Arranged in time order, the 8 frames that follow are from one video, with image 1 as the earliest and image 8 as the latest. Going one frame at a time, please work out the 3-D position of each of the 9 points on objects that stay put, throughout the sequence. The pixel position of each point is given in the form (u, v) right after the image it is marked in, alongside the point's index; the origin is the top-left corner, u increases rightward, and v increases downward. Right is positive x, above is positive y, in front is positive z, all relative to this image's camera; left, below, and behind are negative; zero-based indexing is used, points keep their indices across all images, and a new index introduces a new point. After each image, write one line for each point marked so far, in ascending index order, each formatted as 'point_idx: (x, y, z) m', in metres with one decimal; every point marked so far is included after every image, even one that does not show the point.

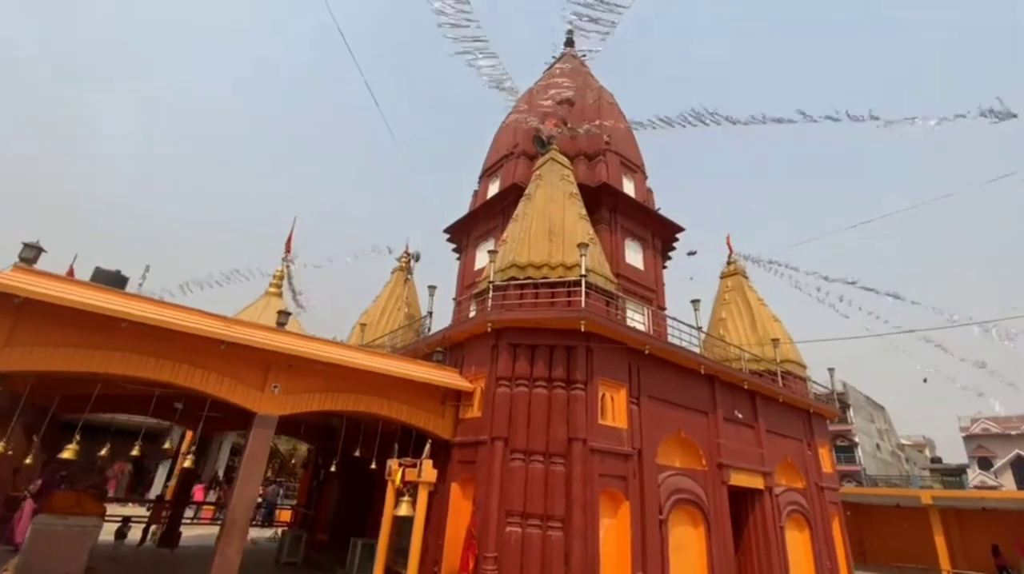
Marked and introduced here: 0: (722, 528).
0: (+5.2, -5.9, +11.6) m
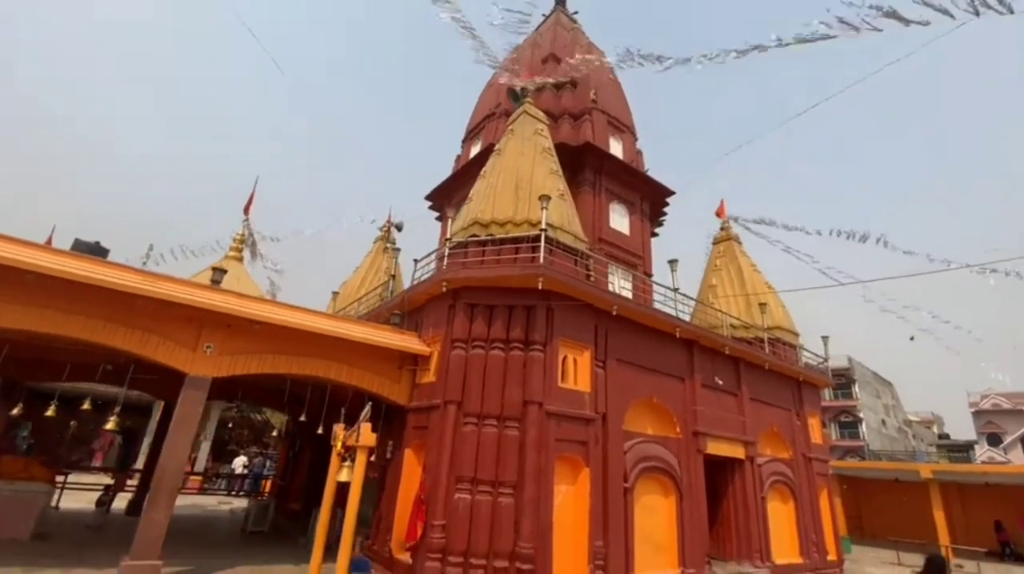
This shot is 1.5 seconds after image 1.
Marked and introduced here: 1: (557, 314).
0: (+4.3, -4.9, +11.0) m
1: (+0.9, -0.6, +9.7) m
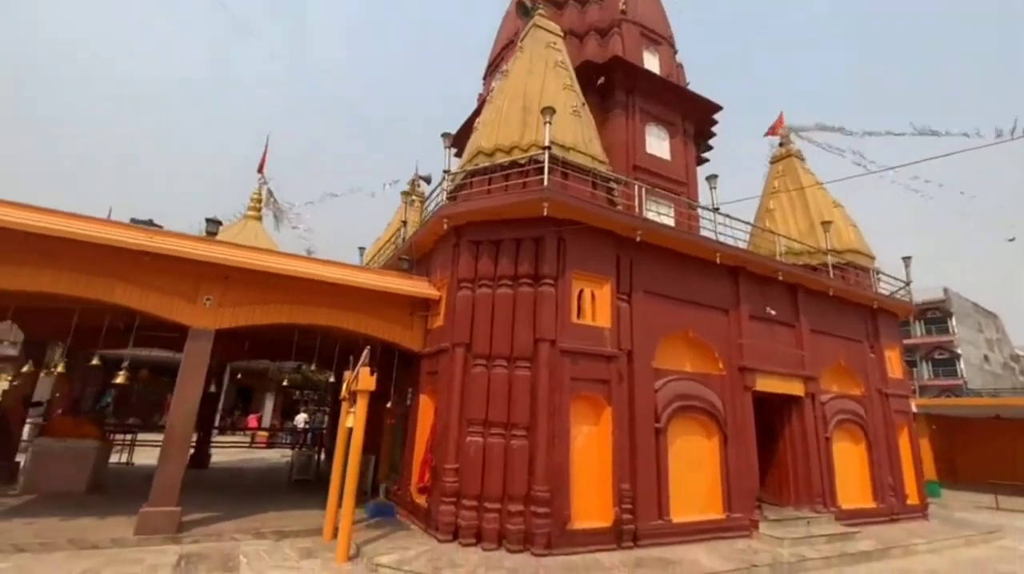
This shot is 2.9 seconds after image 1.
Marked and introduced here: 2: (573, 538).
0: (+4.9, -3.2, +9.9) m
1: (+1.0, +0.8, +8.7) m
2: (+1.0, -4.0, +7.6) m
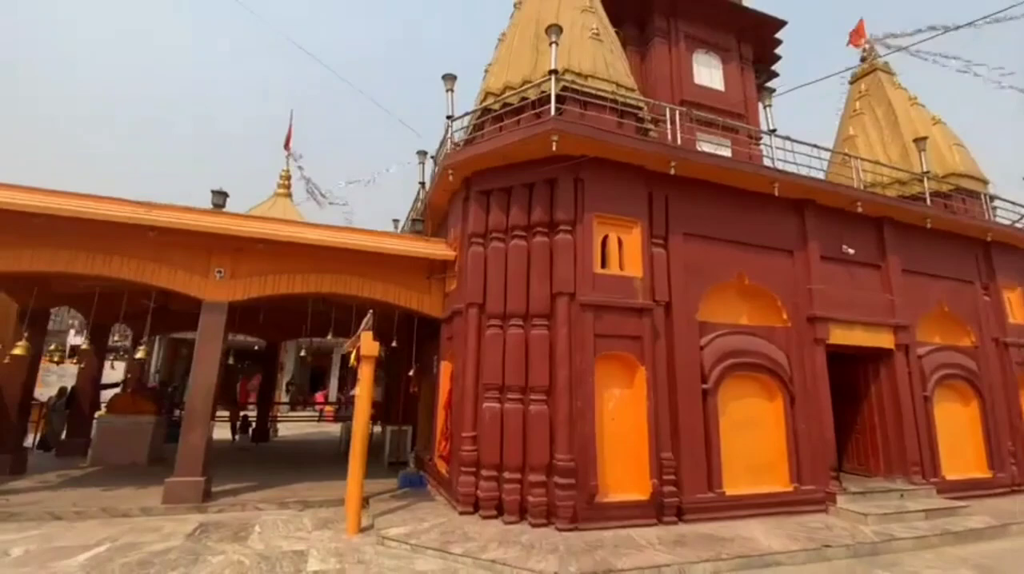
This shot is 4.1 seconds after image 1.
0: (+5.4, -2.0, +8.5) m
1: (+1.2, +1.7, +7.6) m
2: (+1.3, -3.2, +6.8) m
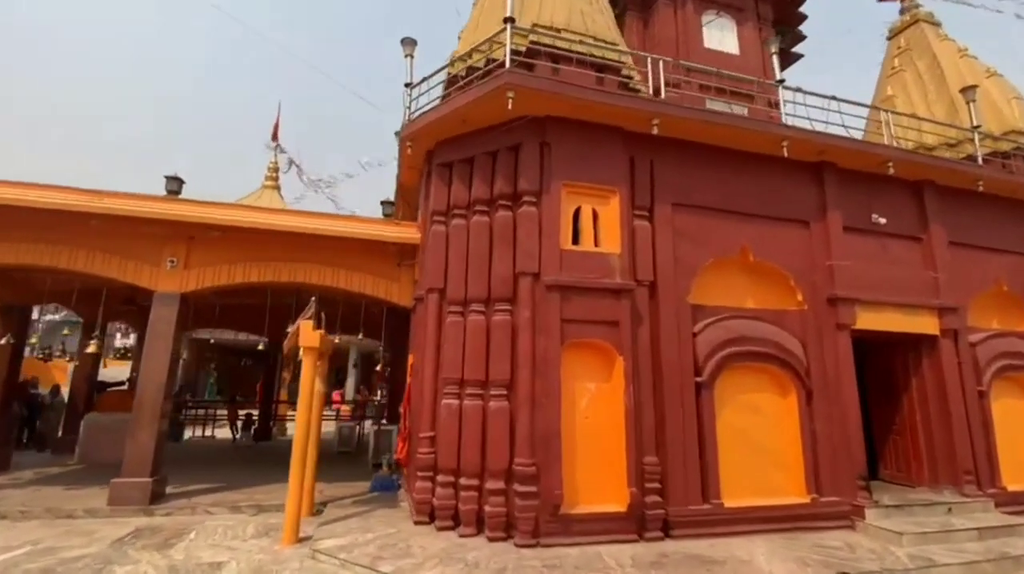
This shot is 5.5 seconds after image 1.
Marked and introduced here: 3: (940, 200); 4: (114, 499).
0: (+4.9, -1.6, +7.2) m
1: (+0.6, +2.0, +6.7) m
2: (+0.7, -2.9, +5.8) m
3: (+7.7, +1.6, +8.6) m
4: (-5.9, -3.1, +7.0) m
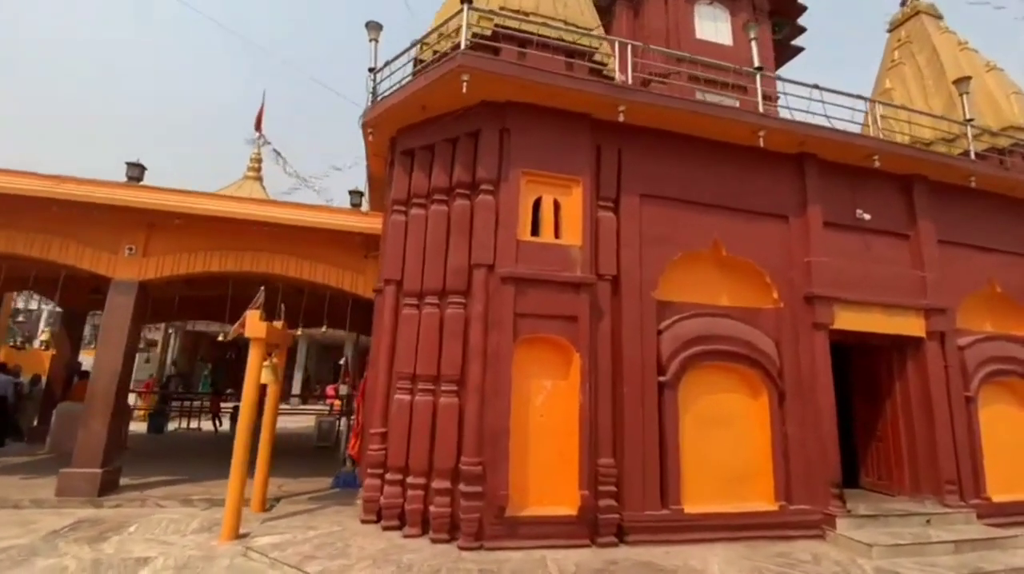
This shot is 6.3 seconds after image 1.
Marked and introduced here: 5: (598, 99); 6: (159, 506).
0: (+4.3, -1.6, +6.8) m
1: (0.0, +2.1, +6.4) m
2: (+0.1, -2.8, +5.6) m
3: (+7.2, +1.6, +8.1) m
4: (-6.5, -2.9, +6.9) m
5: (+1.2, +2.6, +6.4) m
6: (-5.2, -3.2, +6.9) m
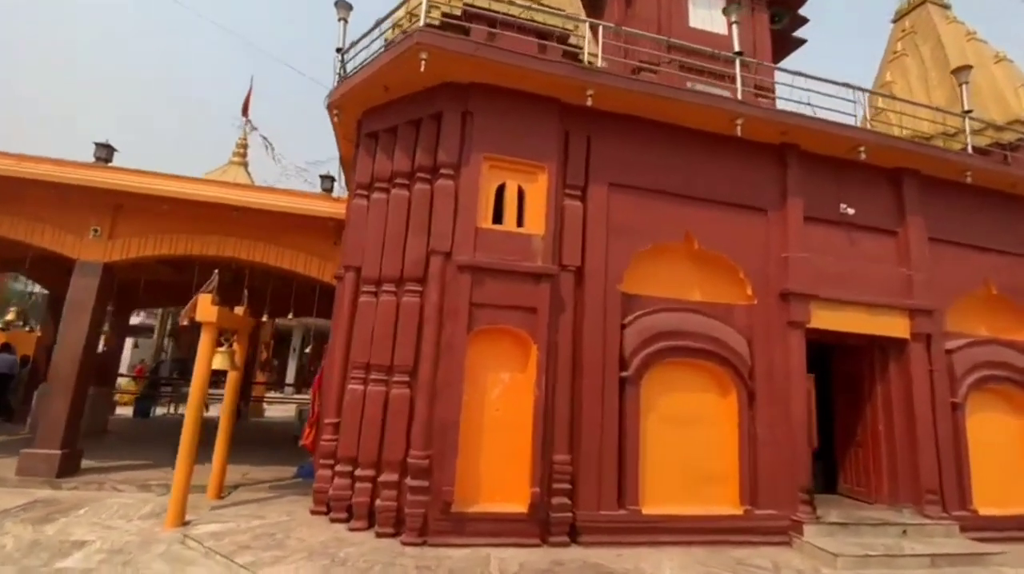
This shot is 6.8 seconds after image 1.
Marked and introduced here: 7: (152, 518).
0: (+3.8, -1.6, +6.6) m
1: (-0.5, +2.2, +6.2) m
2: (-0.5, -2.7, +5.4) m
3: (+6.7, +1.6, +7.8) m
4: (-7.1, -2.6, +6.8) m
5: (+0.7, +2.7, +6.2) m
6: (-5.8, -2.9, +6.9) m
7: (-4.5, -2.9, +5.9) m
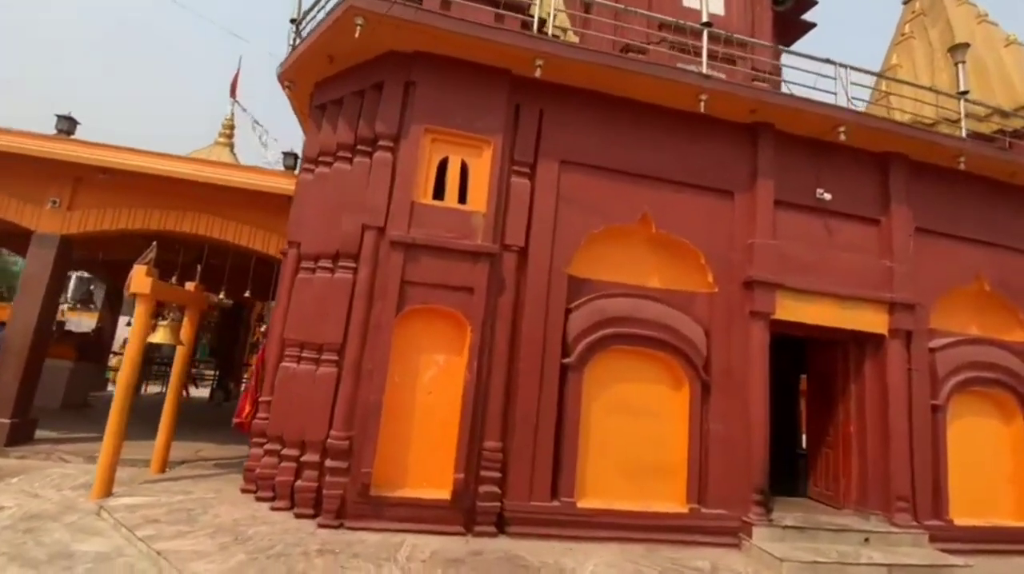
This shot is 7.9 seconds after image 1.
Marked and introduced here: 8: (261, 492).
0: (+3.0, -1.4, +6.2) m
1: (-1.1, +2.5, +5.9) m
2: (-1.4, -2.4, +5.2) m
3: (+6.1, +1.7, +7.2) m
4: (-7.9, -2.2, +6.9) m
5: (0.0, +2.9, +5.9) m
6: (-6.5, -2.5, +6.9) m
7: (-5.3, -2.5, +5.9) m
8: (-3.0, -2.5, +5.7) m
